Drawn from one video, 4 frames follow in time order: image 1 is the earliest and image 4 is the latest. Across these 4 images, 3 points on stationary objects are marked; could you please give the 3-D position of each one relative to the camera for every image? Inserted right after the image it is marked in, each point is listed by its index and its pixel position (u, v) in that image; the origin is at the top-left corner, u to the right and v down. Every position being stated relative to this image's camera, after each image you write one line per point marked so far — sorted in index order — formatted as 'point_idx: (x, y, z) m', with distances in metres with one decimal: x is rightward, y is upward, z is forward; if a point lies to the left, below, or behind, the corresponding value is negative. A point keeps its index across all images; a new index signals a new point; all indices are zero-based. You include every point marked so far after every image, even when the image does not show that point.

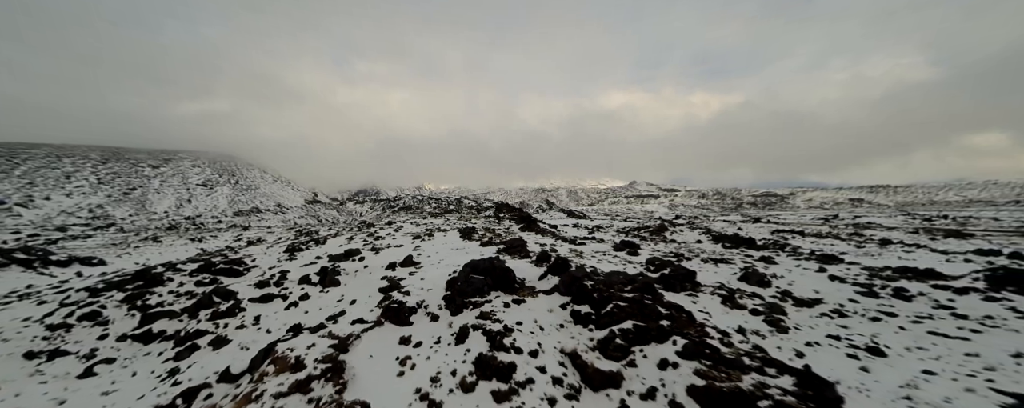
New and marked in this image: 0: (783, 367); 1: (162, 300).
0: (+4.0, -2.5, +5.1) m
1: (-10.0, -2.7, +10.1) m
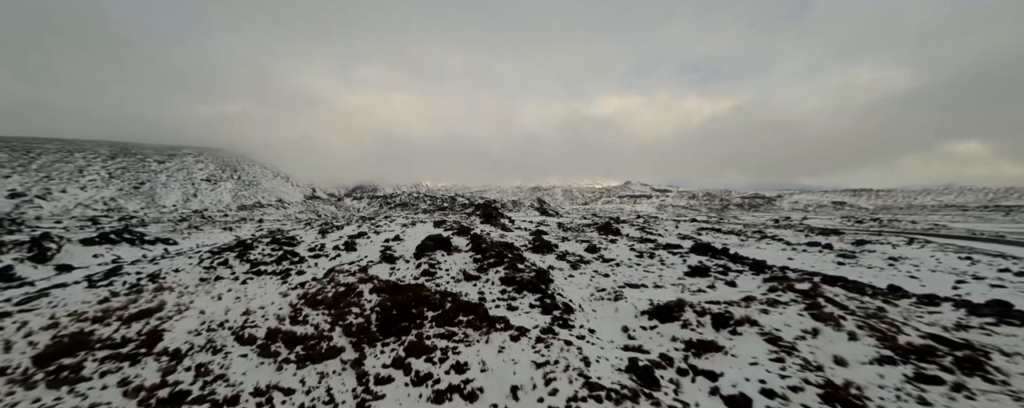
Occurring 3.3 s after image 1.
0: (+1.0, -2.6, +13.2) m
1: (-13.0, -2.6, +18.0) m
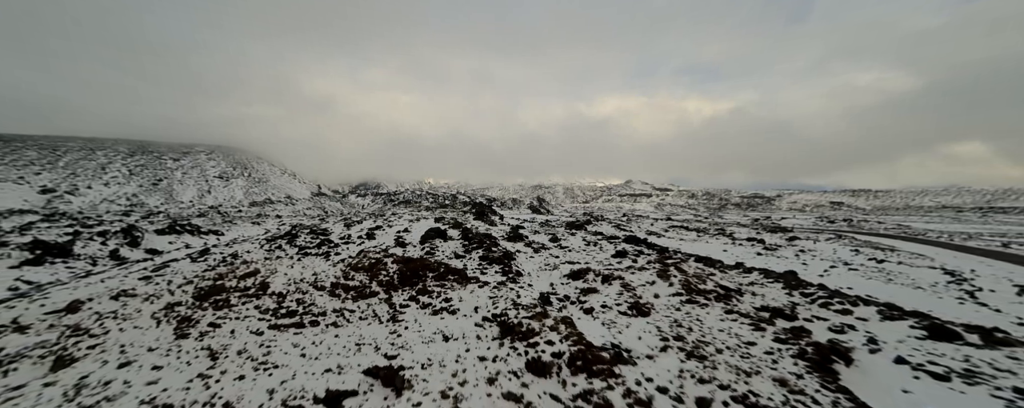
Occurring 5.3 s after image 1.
0: (-0.3, -2.7, +19.1) m
1: (-14.3, -2.6, +24.0) m
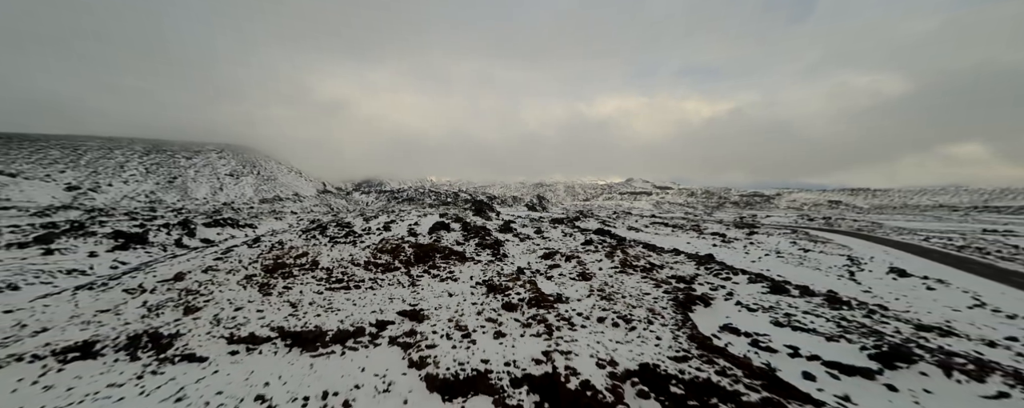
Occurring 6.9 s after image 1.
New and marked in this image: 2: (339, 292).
0: (-1.0, -2.6, +24.4) m
1: (-15.0, -2.4, +29.3) m
2: (-8.7, -4.5, +17.5) m
